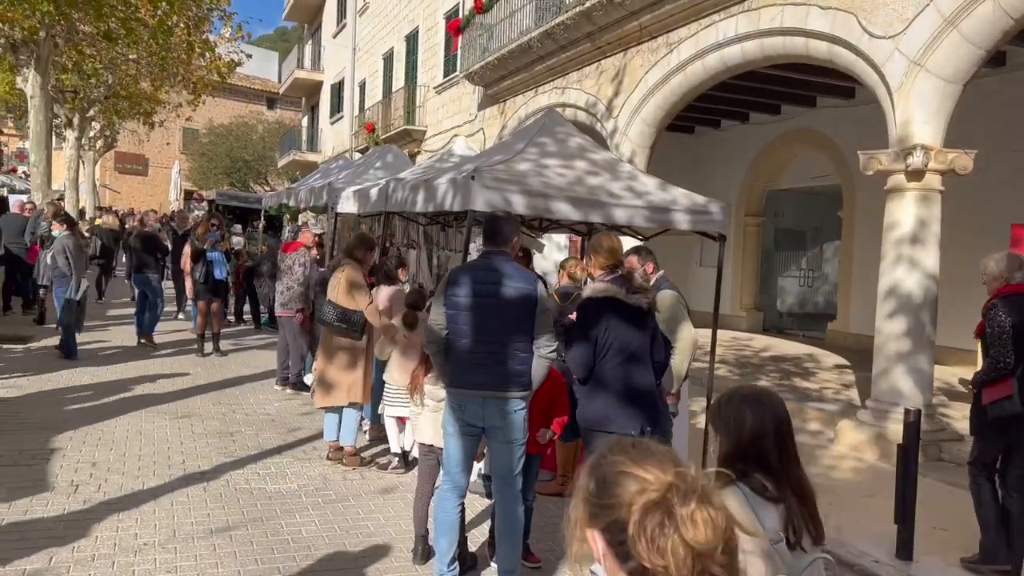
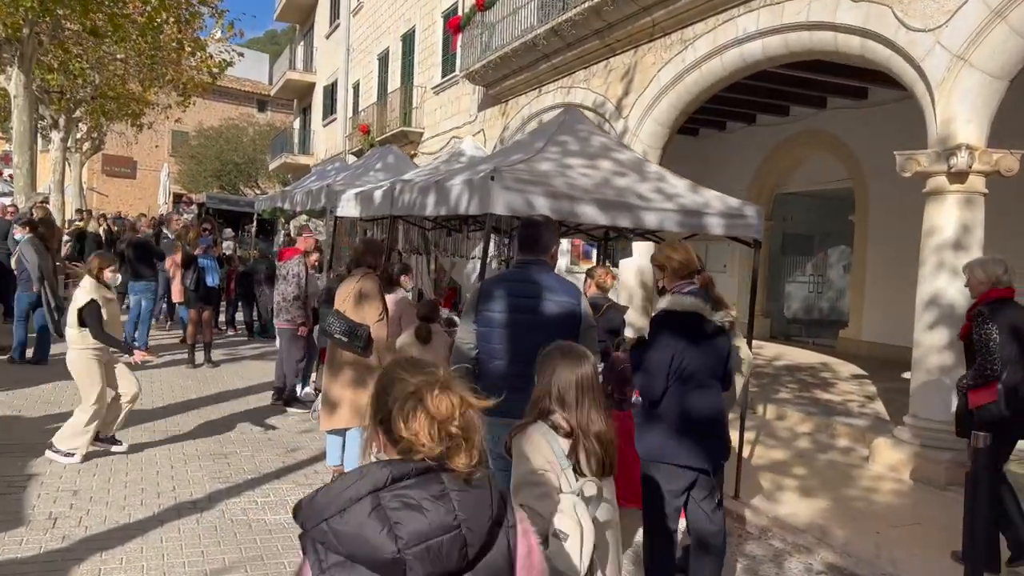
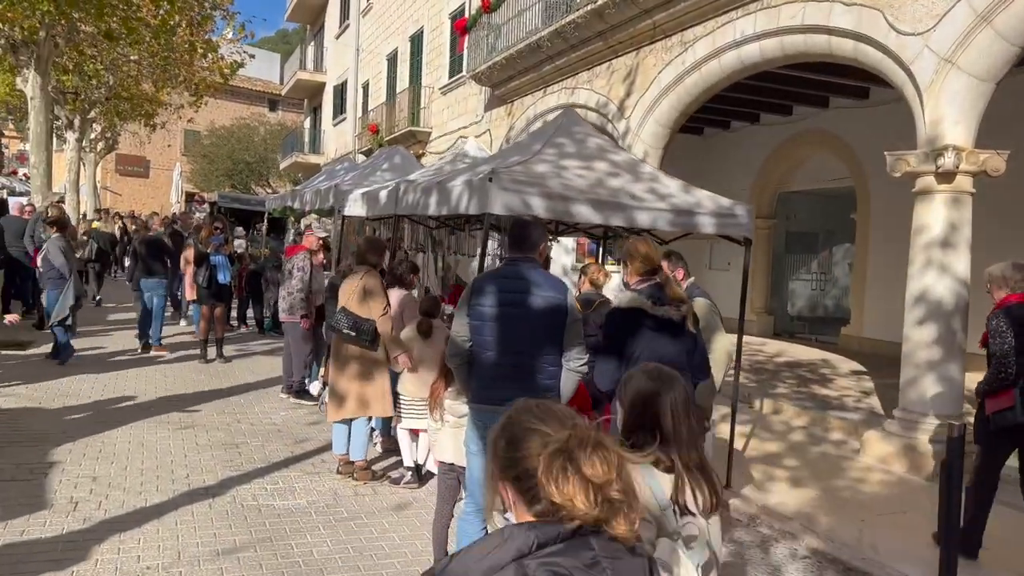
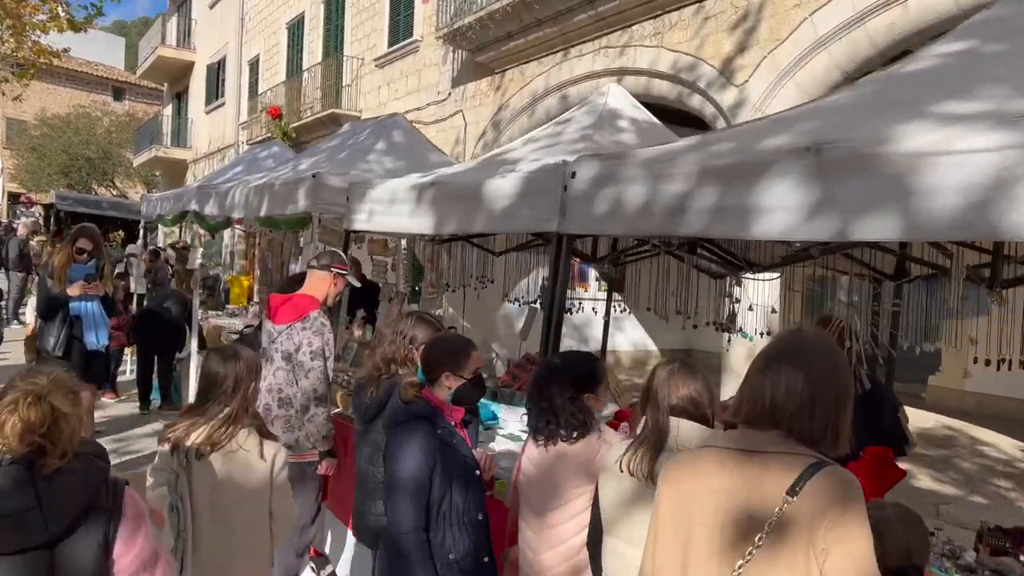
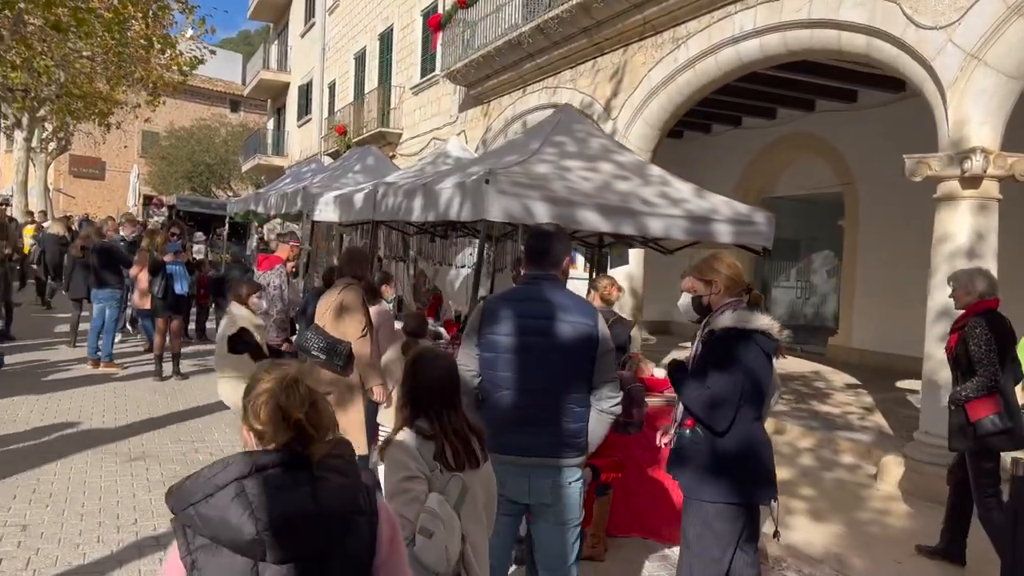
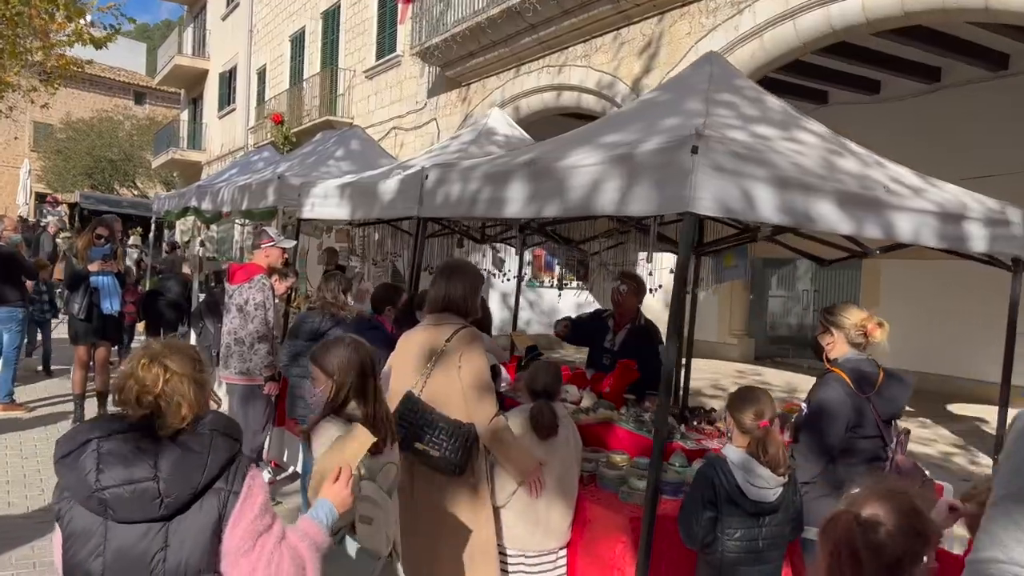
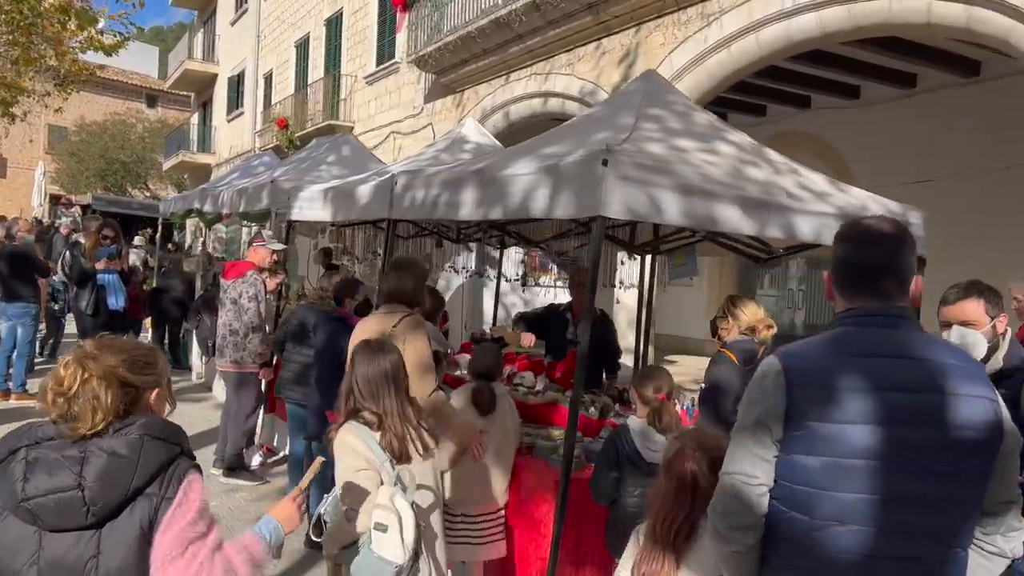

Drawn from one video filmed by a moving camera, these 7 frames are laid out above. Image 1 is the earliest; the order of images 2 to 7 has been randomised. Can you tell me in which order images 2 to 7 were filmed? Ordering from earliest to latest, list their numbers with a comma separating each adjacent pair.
3, 2, 5, 7, 6, 4
